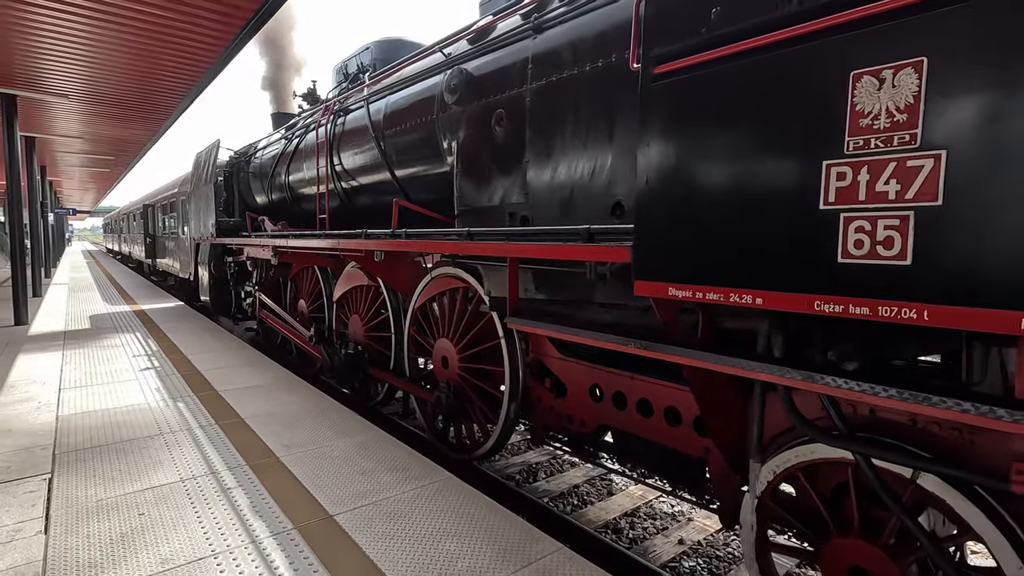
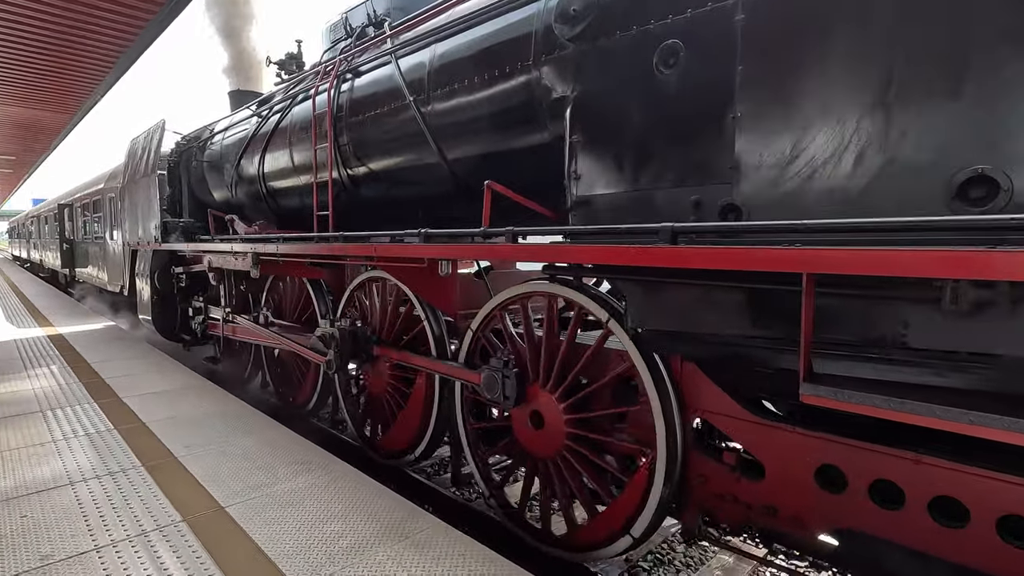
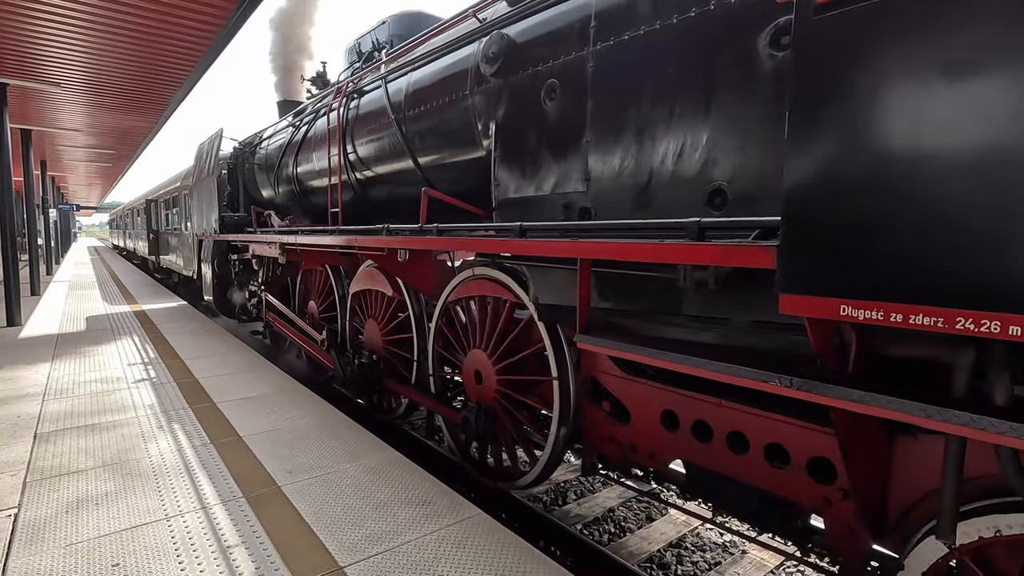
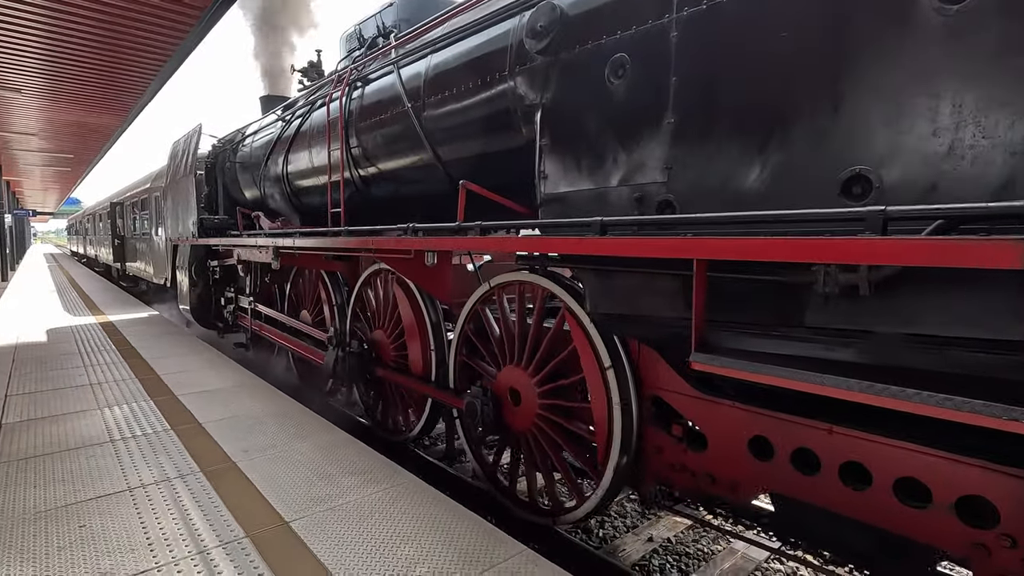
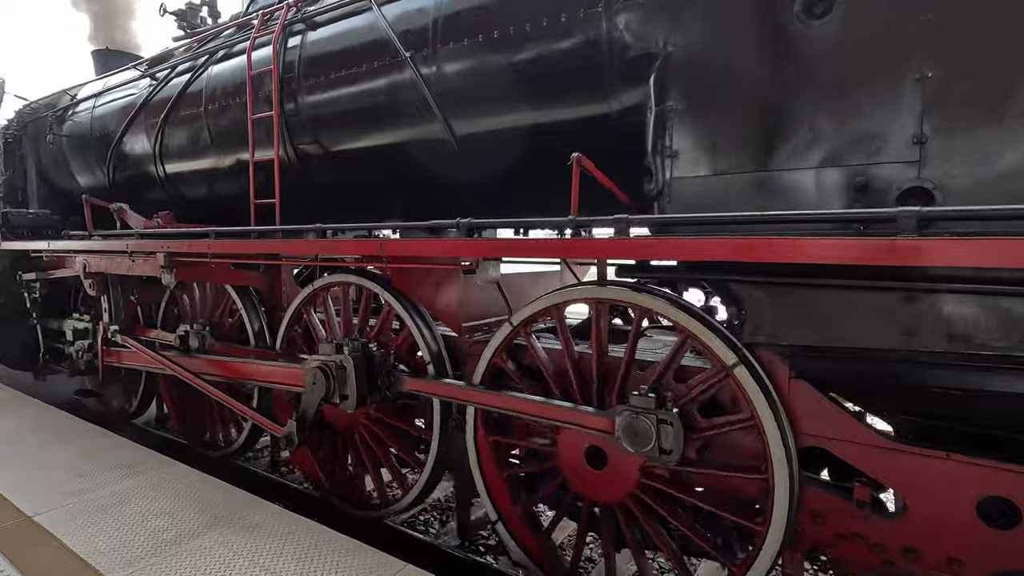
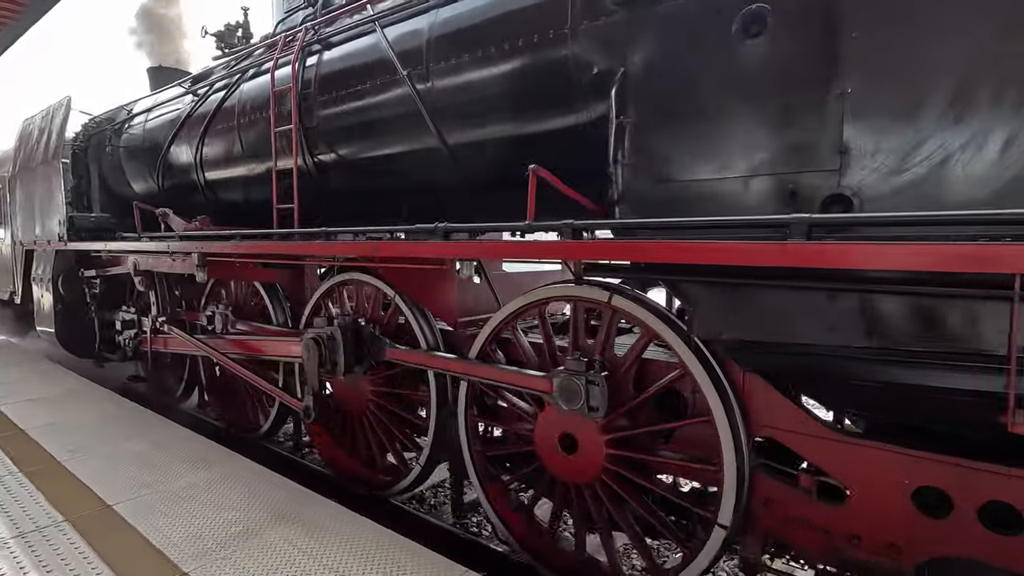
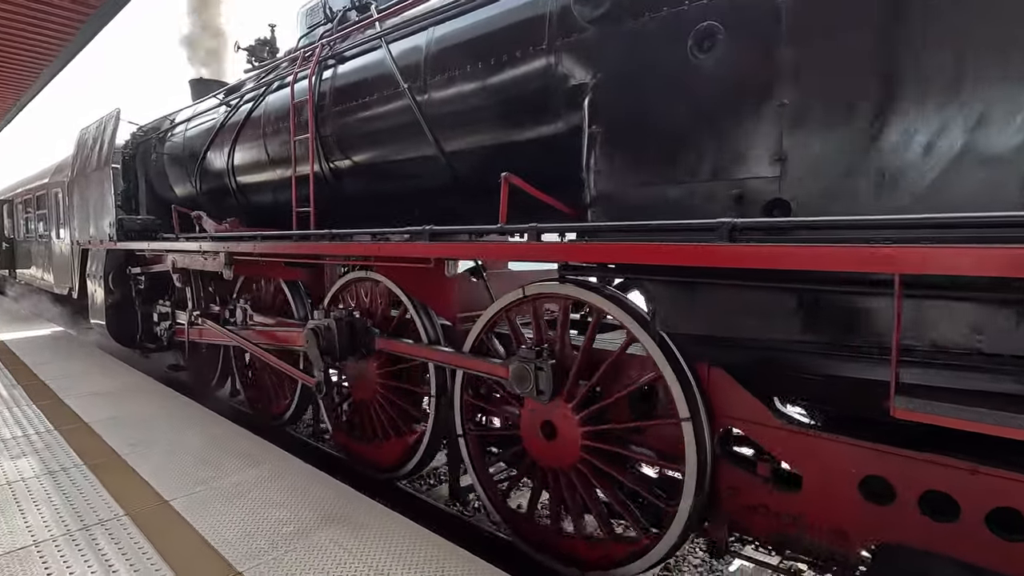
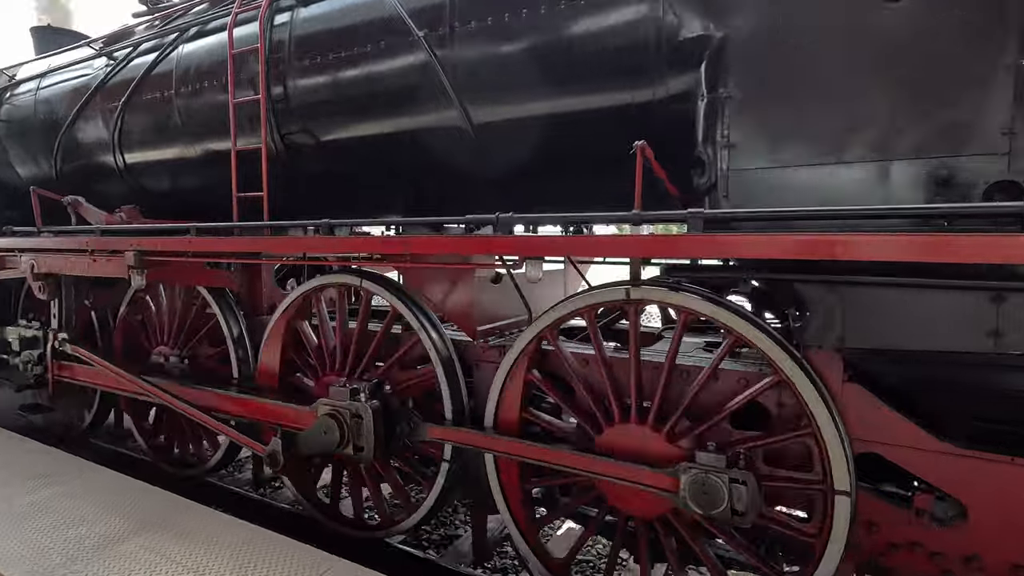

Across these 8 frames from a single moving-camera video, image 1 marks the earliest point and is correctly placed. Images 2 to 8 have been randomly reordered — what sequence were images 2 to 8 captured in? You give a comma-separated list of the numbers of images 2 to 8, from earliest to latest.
3, 4, 2, 7, 6, 5, 8
